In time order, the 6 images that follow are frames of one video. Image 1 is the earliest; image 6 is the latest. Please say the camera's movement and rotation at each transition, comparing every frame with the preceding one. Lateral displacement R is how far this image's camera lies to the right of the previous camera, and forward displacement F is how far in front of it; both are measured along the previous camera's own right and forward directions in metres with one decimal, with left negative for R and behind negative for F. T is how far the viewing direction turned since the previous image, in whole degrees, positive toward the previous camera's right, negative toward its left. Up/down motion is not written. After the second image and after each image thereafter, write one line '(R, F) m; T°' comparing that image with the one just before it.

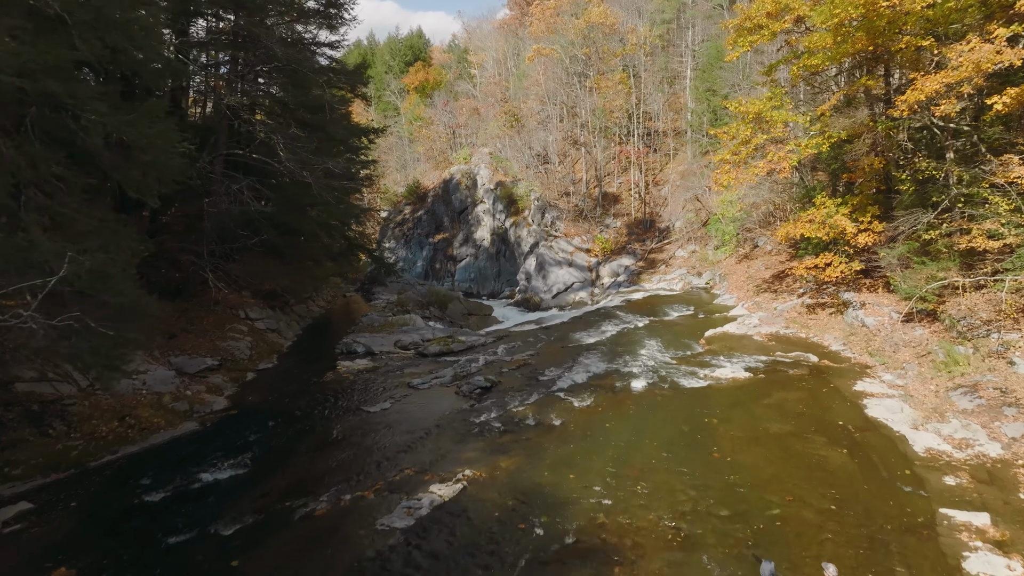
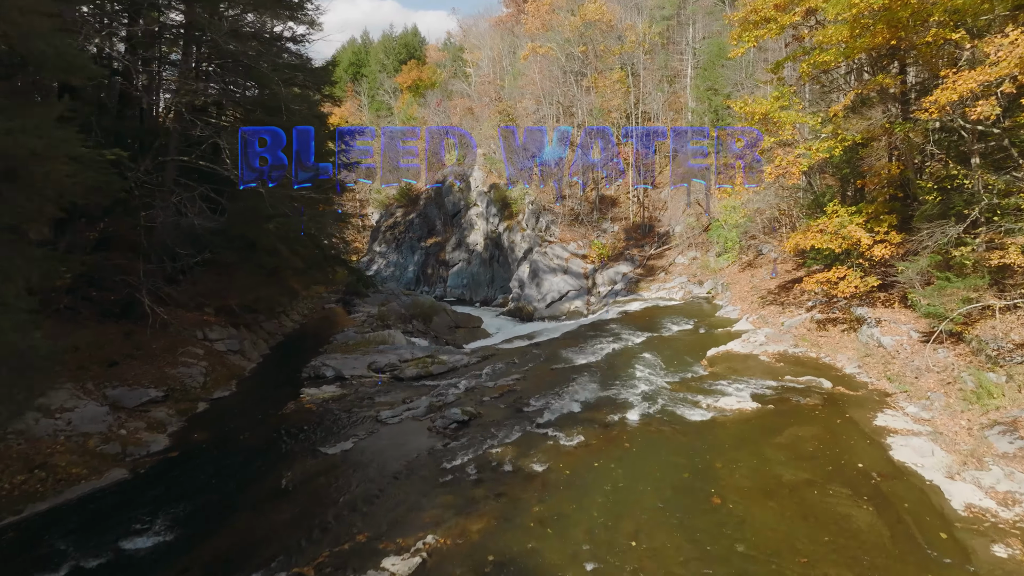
(+0.3, +1.1) m; 0°
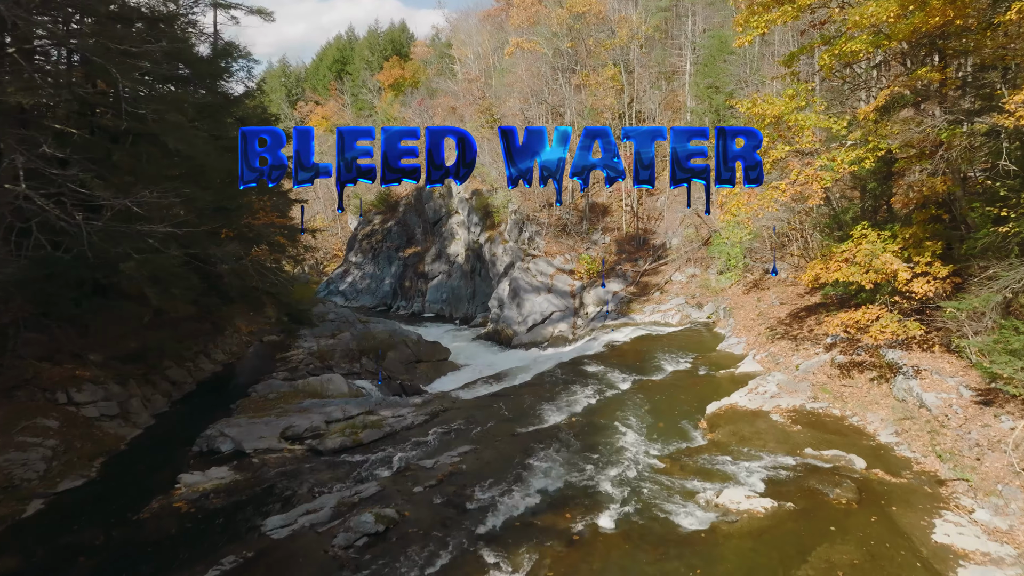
(+0.7, +2.5) m; 0°
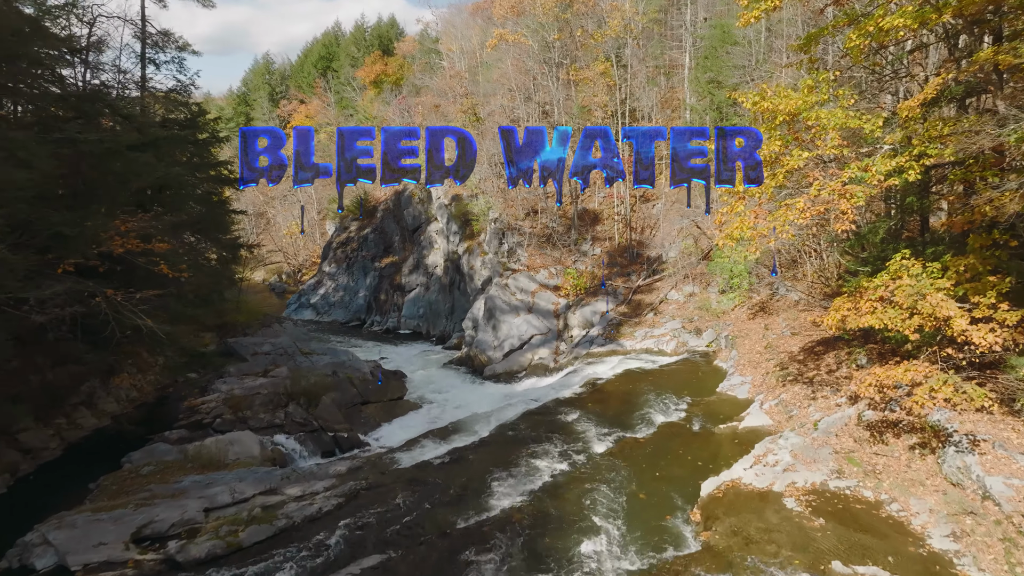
(+0.8, +2.4) m; 0°
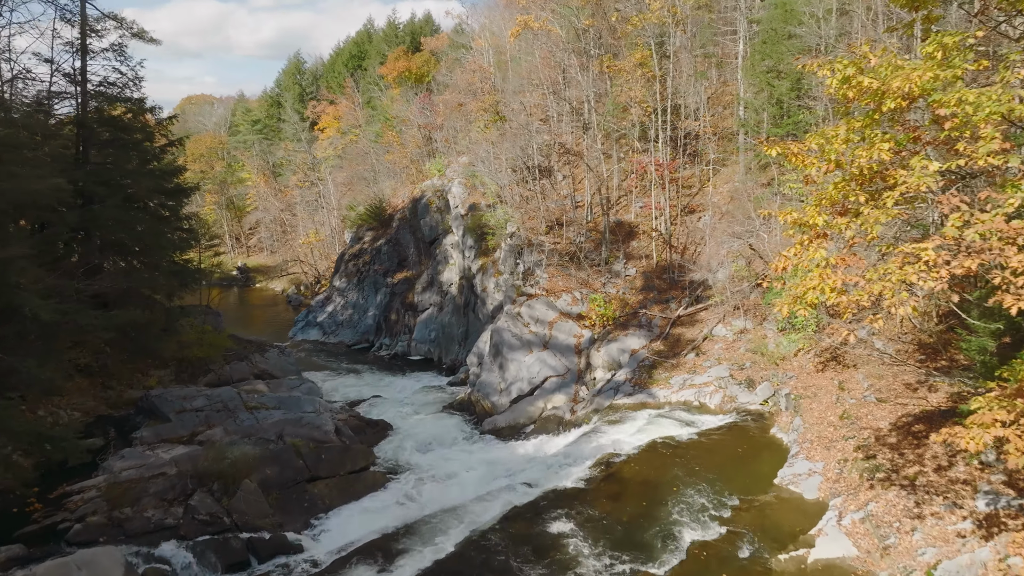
(+0.9, +3.2) m; -4°
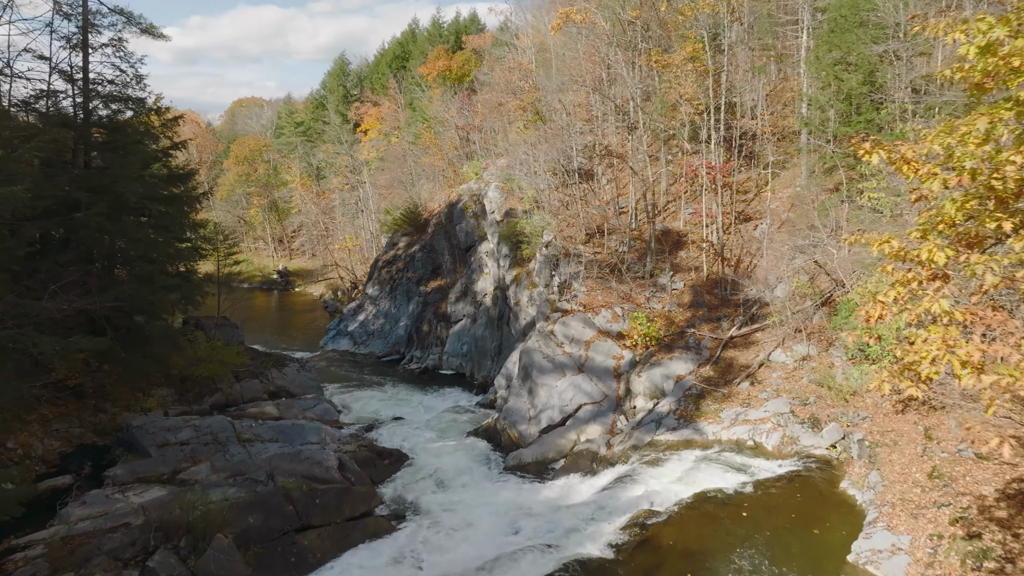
(+0.4, +1.5) m; -4°
